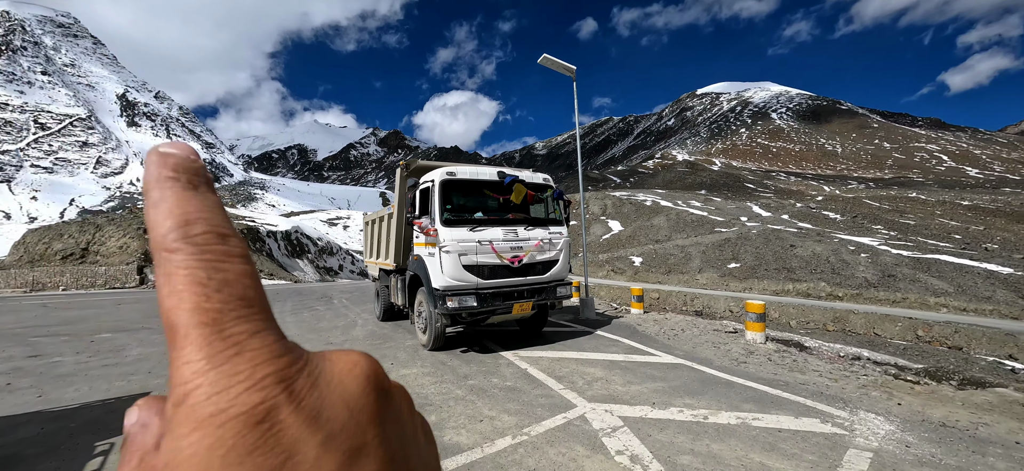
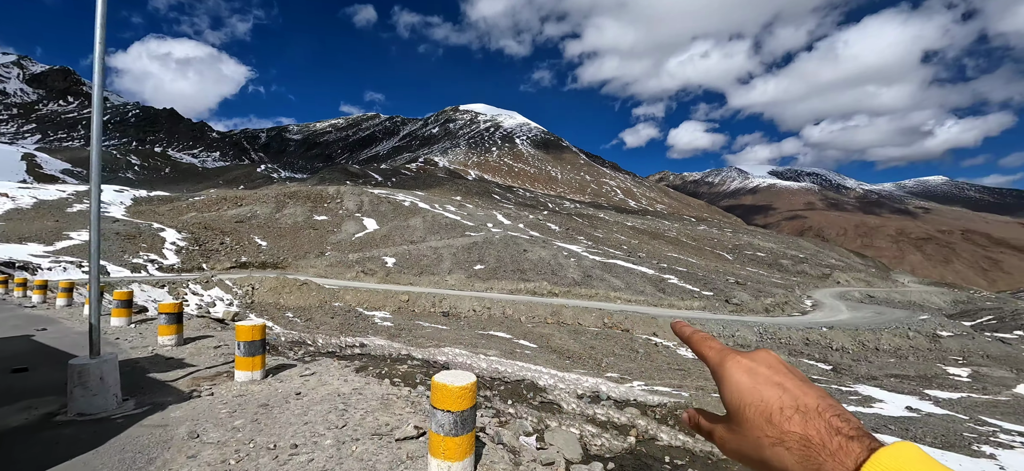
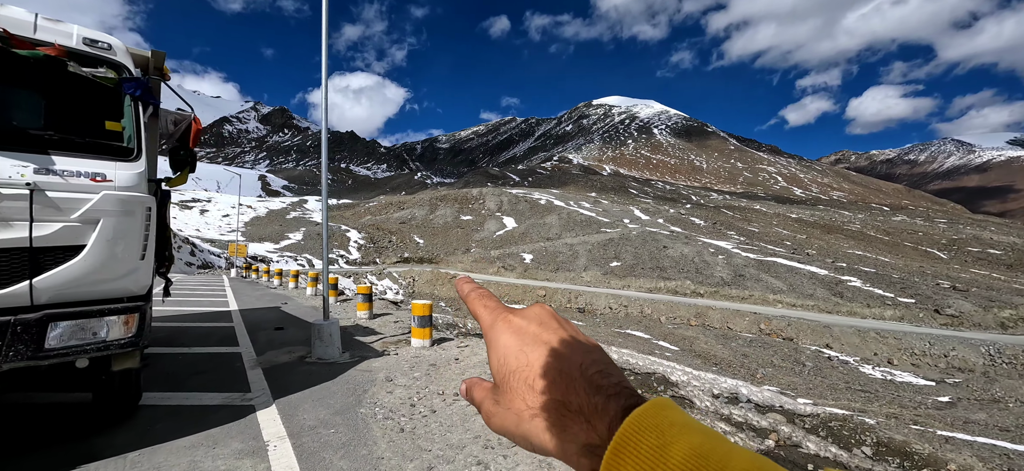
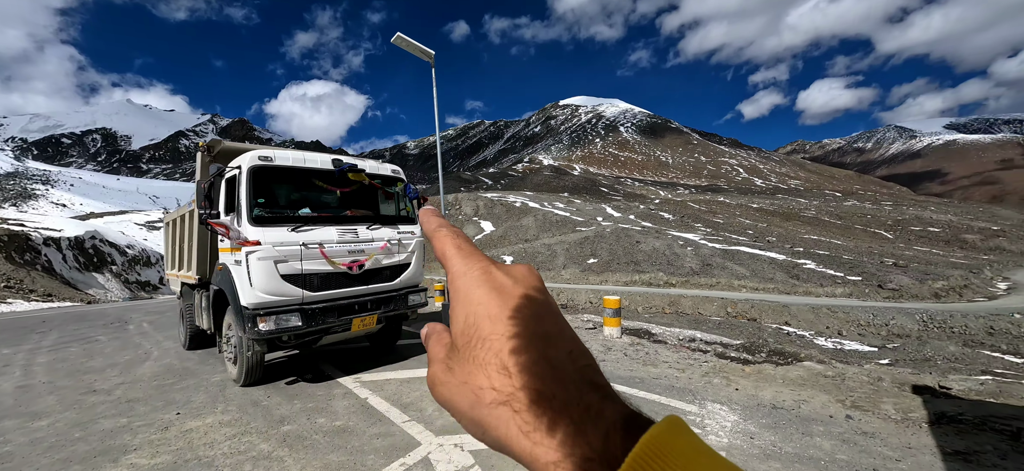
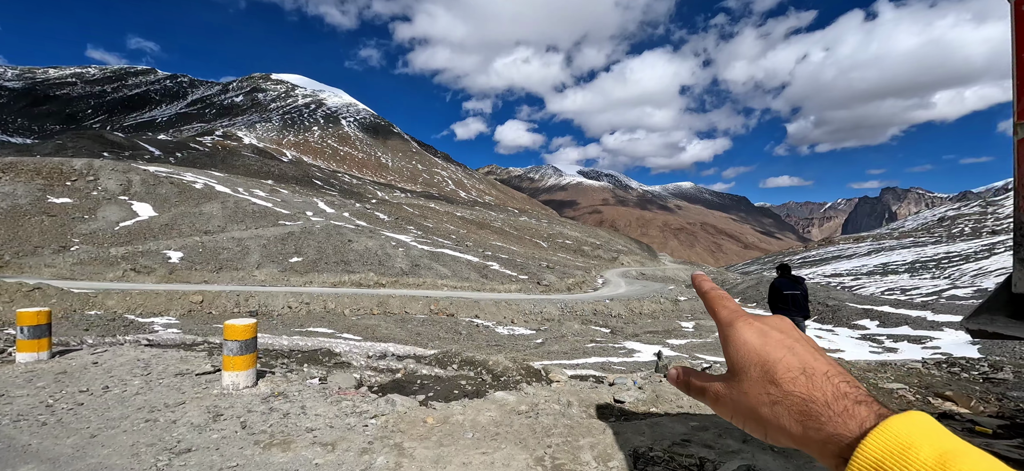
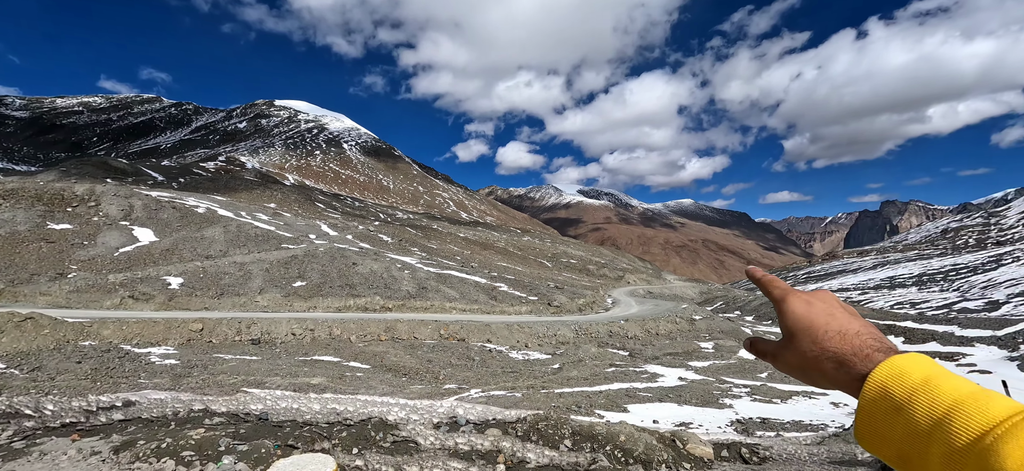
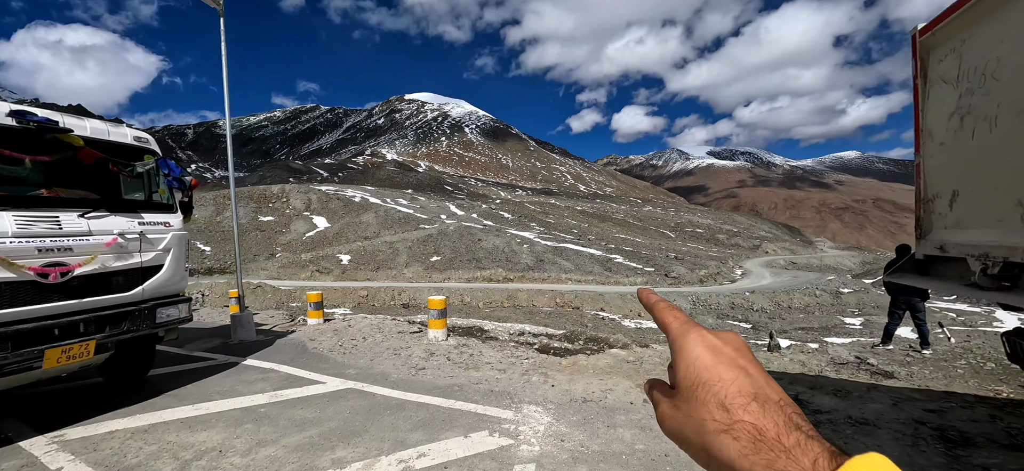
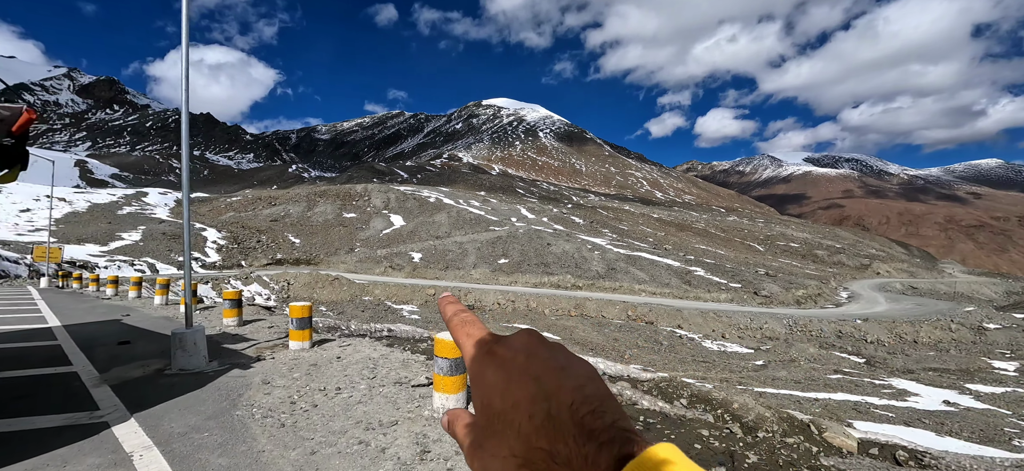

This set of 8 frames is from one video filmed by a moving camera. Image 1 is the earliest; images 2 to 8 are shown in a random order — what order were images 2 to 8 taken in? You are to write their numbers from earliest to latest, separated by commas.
4, 7, 5, 8, 3, 2, 6
